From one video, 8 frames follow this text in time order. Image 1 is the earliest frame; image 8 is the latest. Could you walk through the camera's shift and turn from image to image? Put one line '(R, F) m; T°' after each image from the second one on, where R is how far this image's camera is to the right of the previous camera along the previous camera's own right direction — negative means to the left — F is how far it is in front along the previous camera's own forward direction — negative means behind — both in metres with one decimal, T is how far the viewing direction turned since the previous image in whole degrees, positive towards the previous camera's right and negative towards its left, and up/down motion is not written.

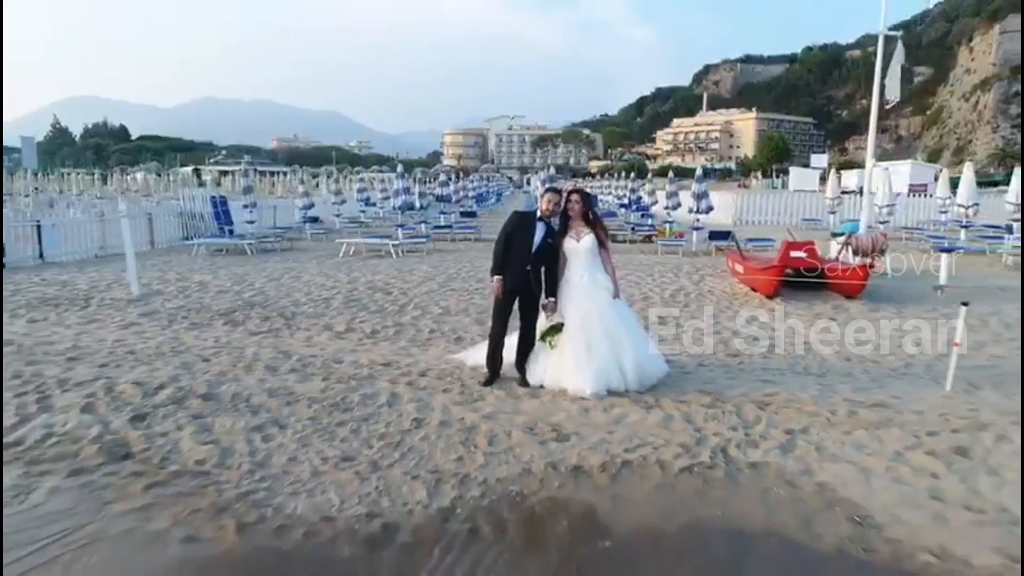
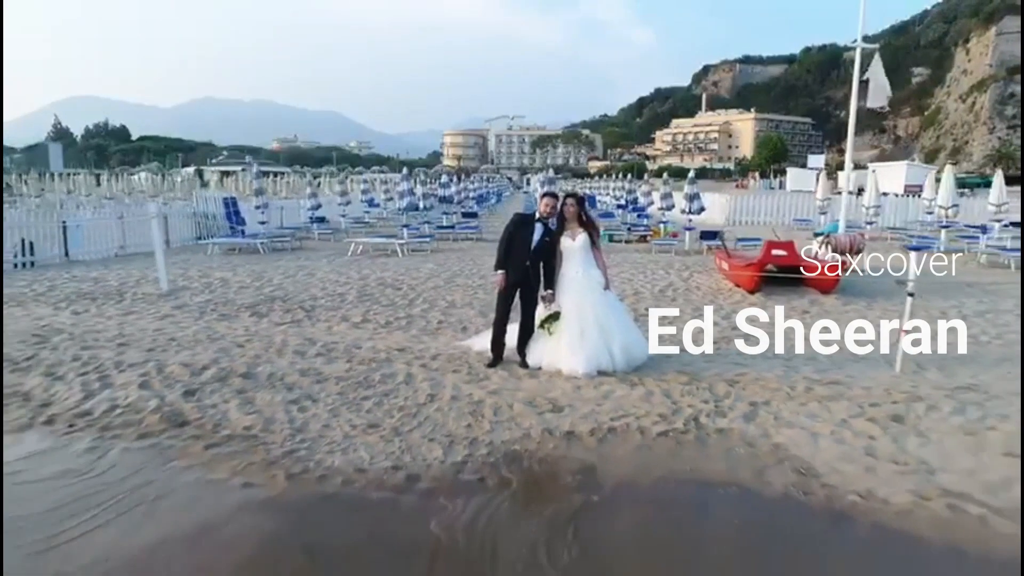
(0.0, -0.6) m; 0°
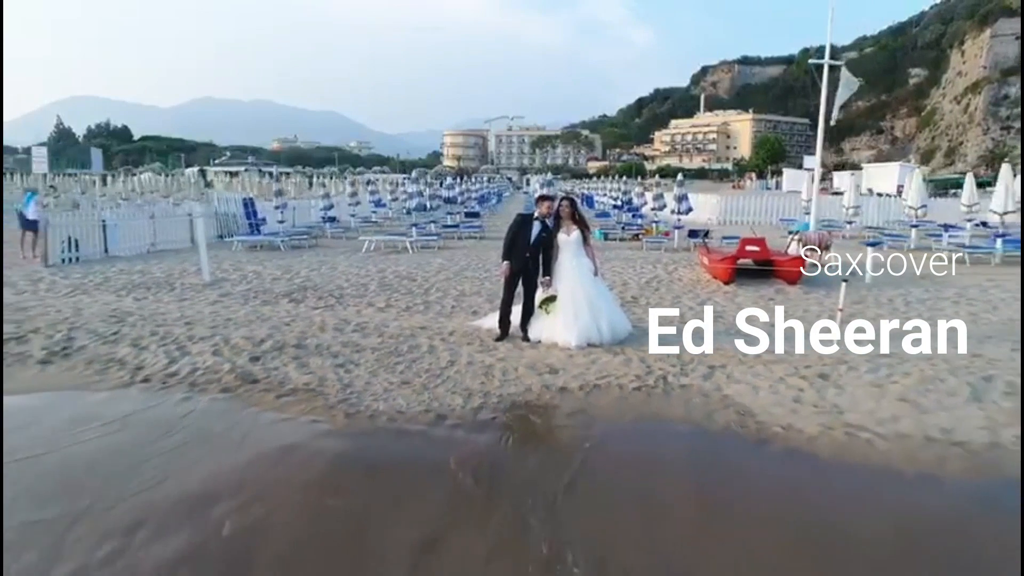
(-0.1, -1.1) m; 0°
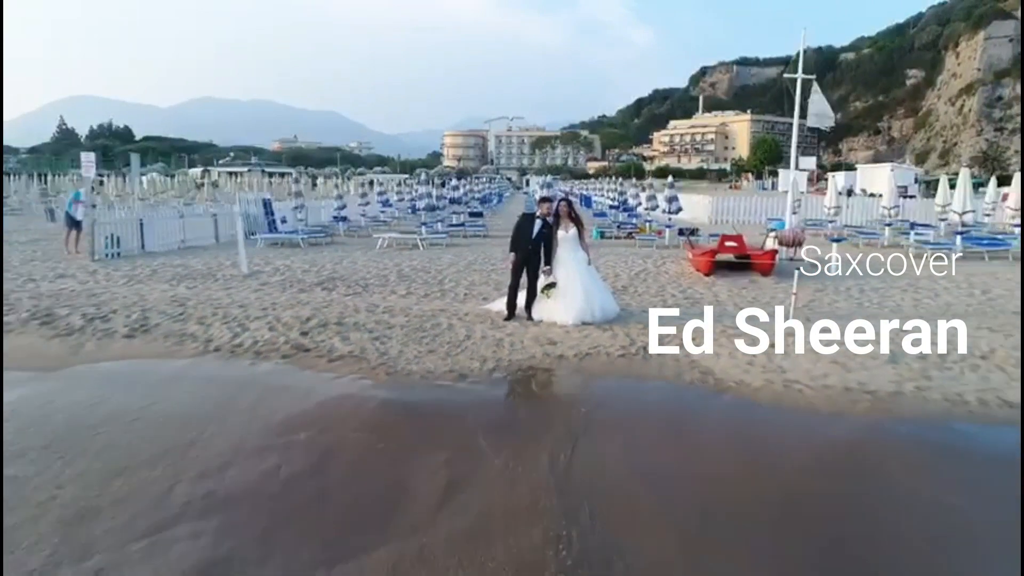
(-0.1, -1.1) m; 0°
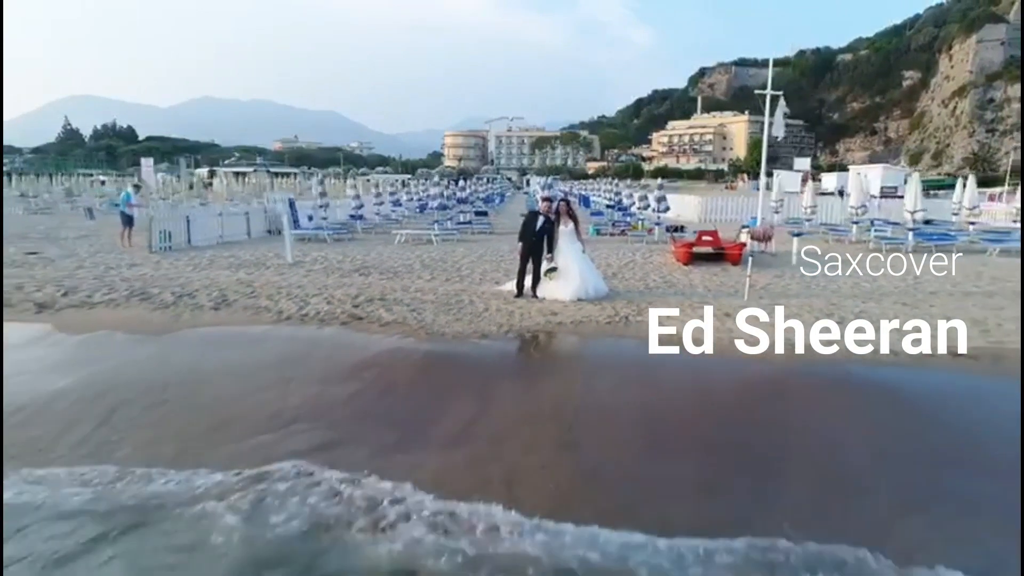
(-0.2, -1.7) m; 0°
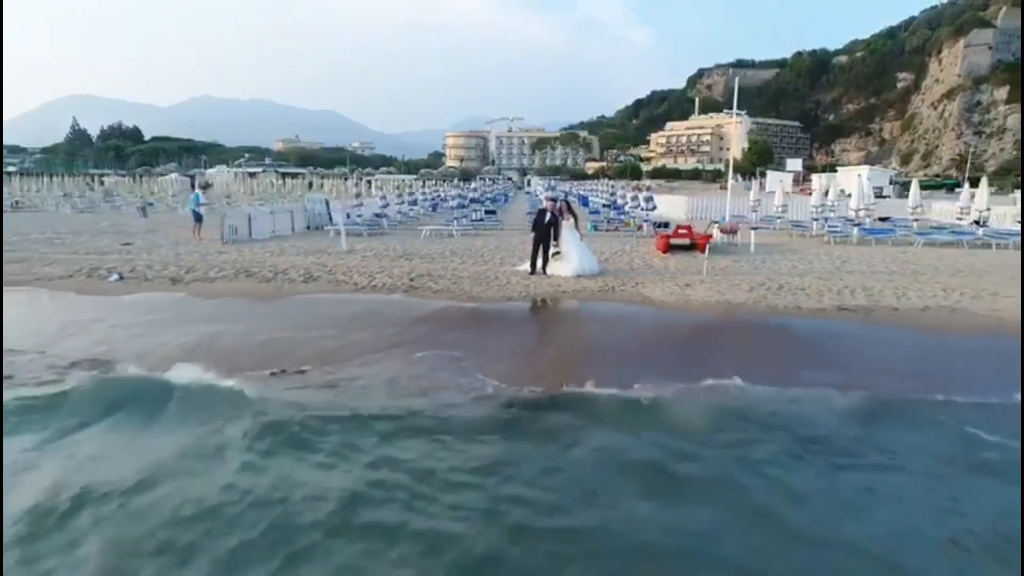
(-0.4, -2.8) m; 0°
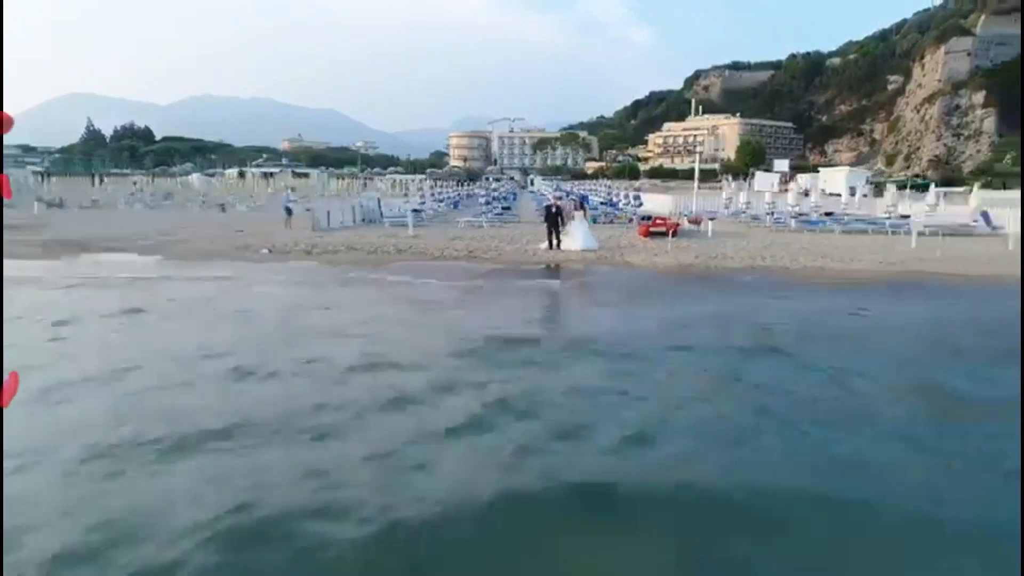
(-0.9, -5.3) m; 0°
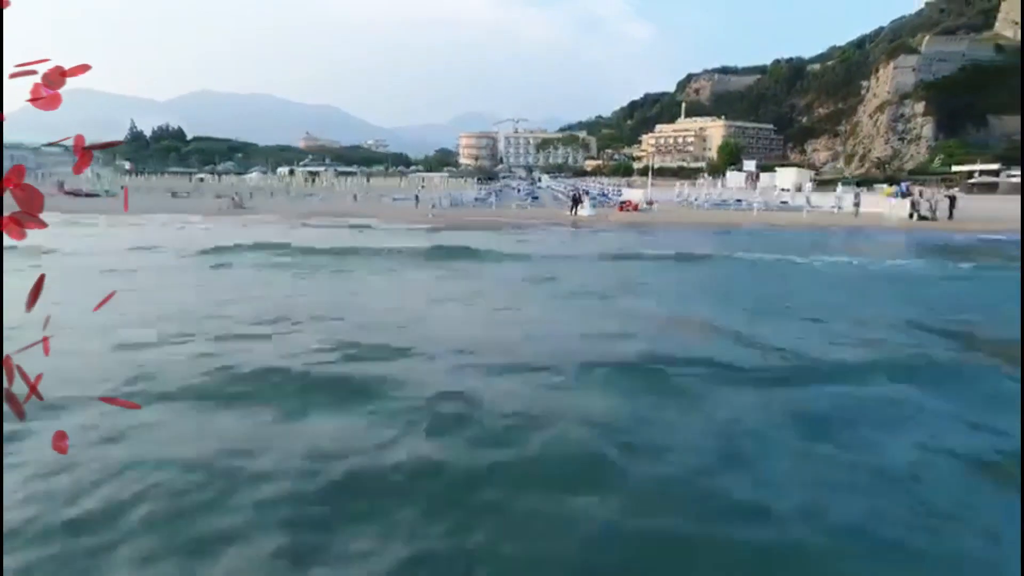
(-3.0, -17.1) m; 0°
